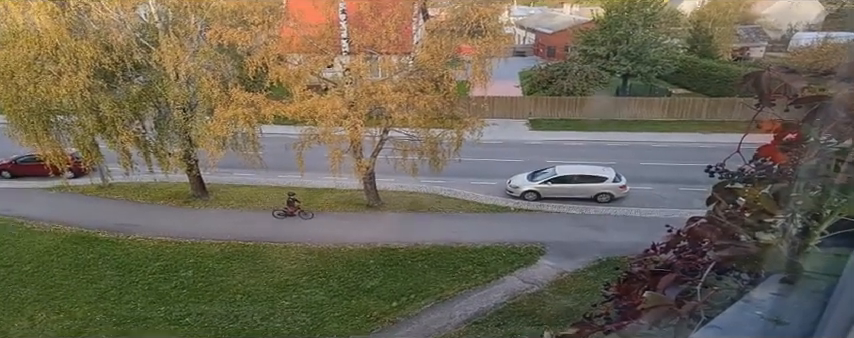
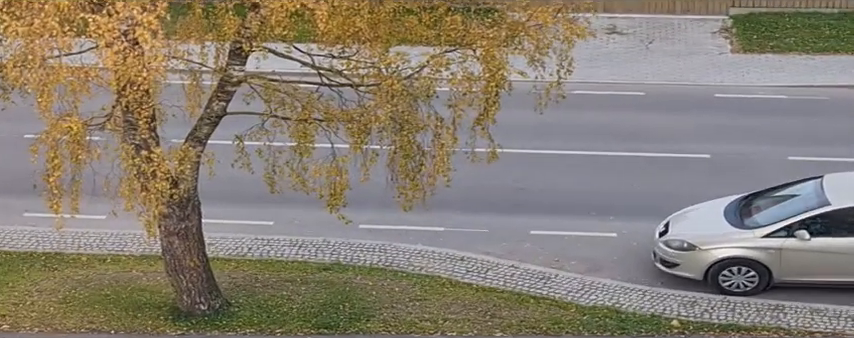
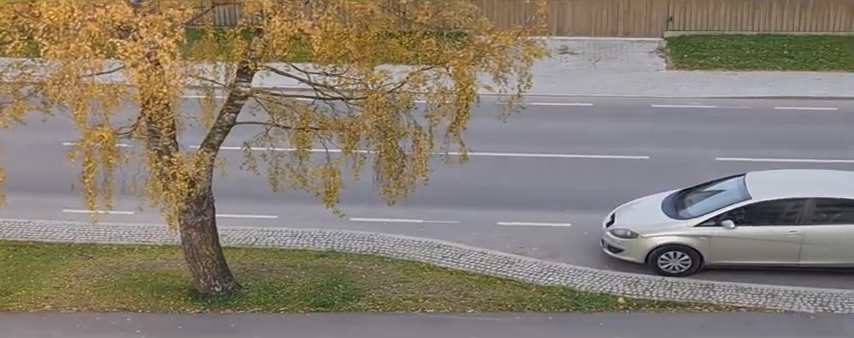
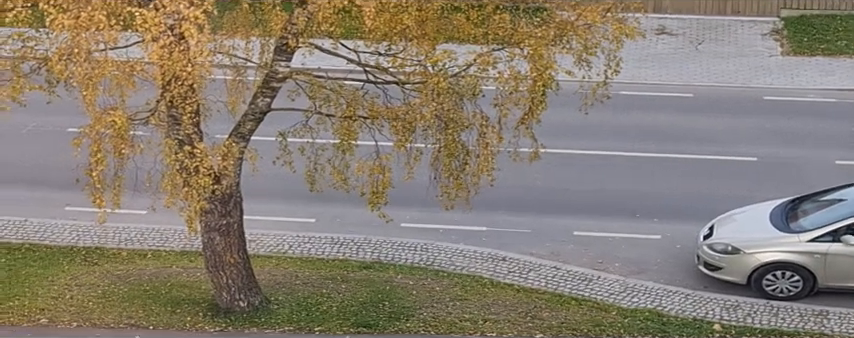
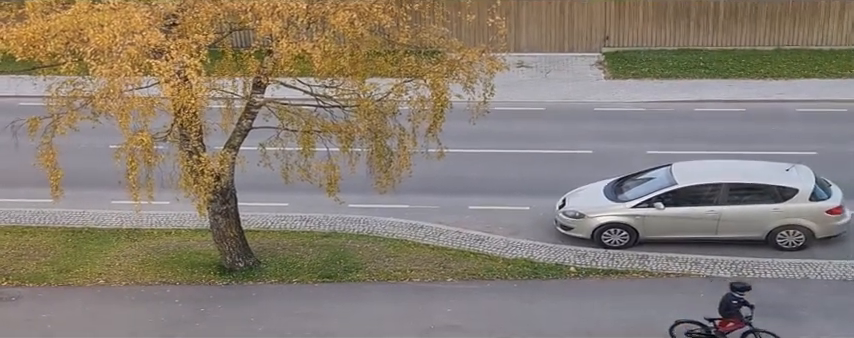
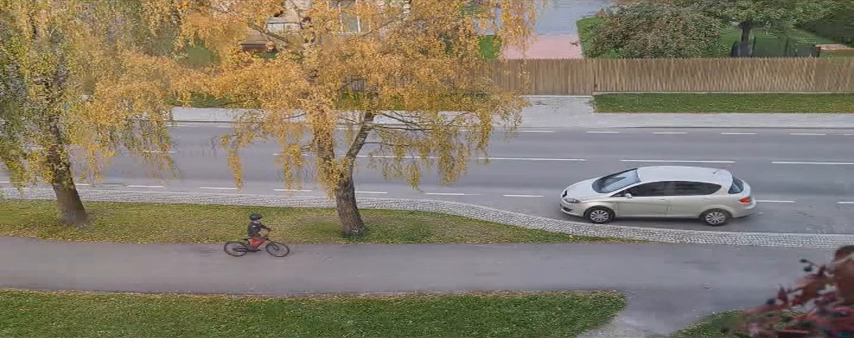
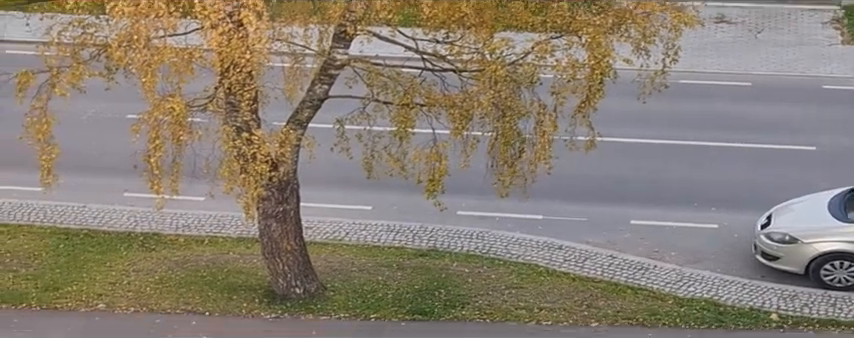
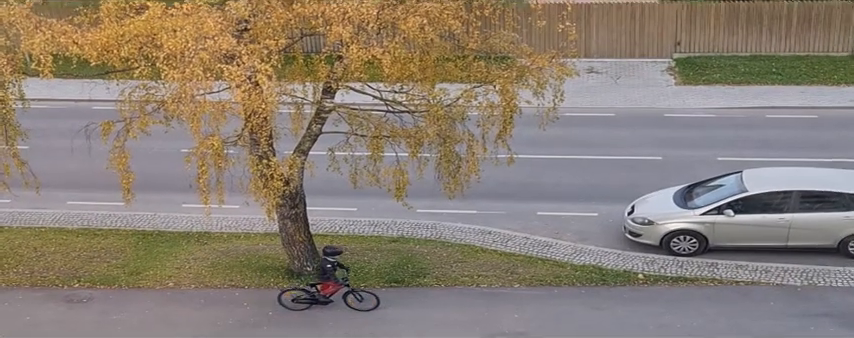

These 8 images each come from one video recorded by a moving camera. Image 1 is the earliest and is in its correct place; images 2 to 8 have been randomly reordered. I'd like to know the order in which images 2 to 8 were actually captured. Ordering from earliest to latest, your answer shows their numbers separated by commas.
6, 8, 5, 3, 2, 4, 7
